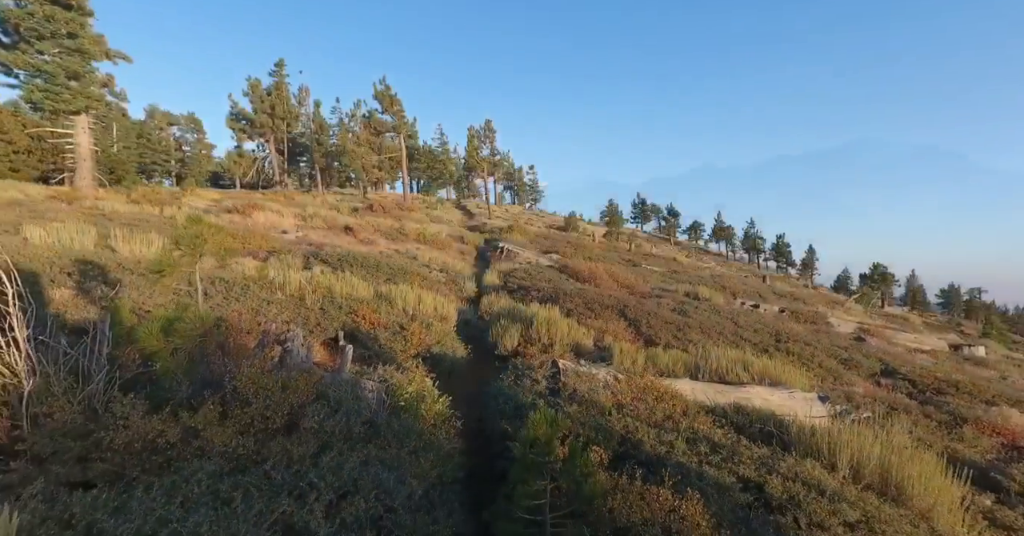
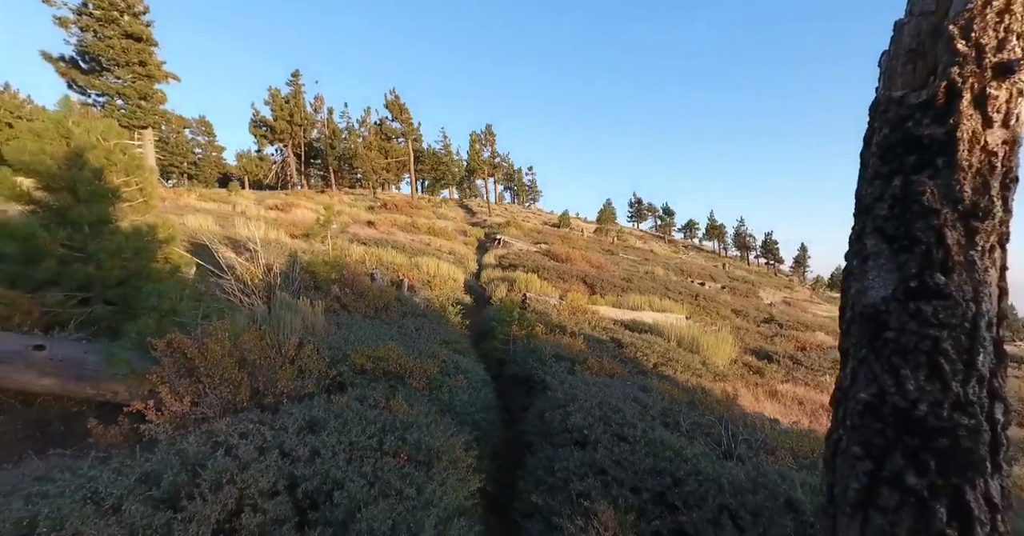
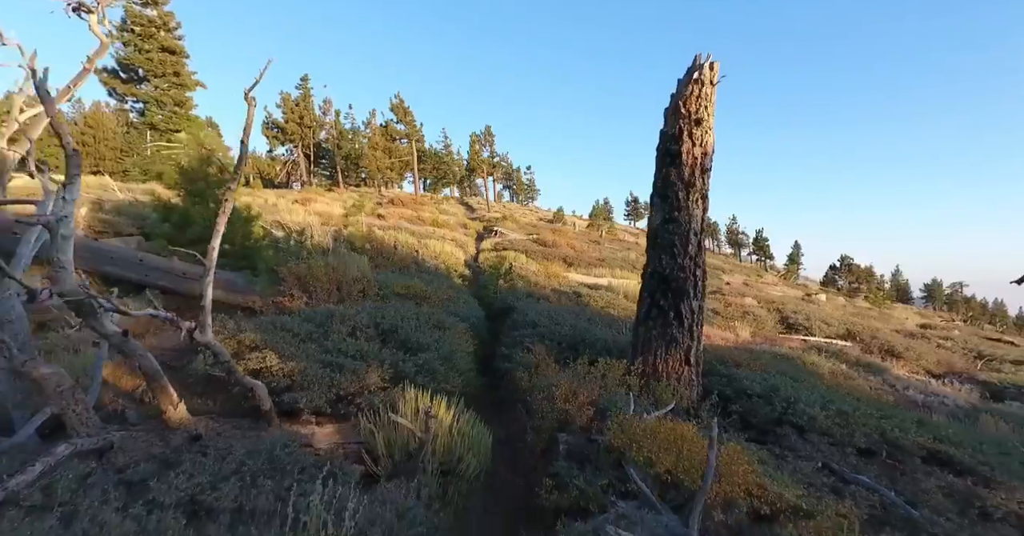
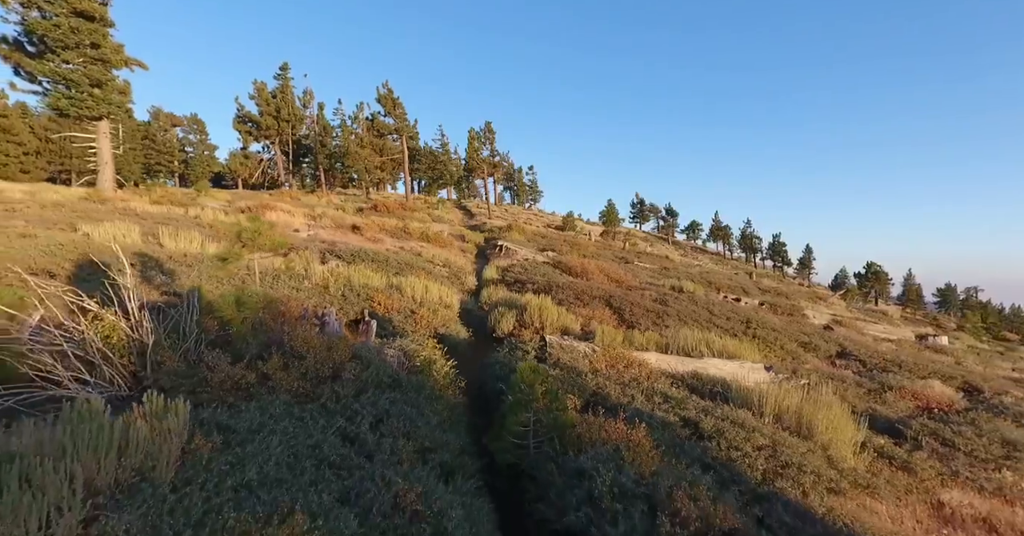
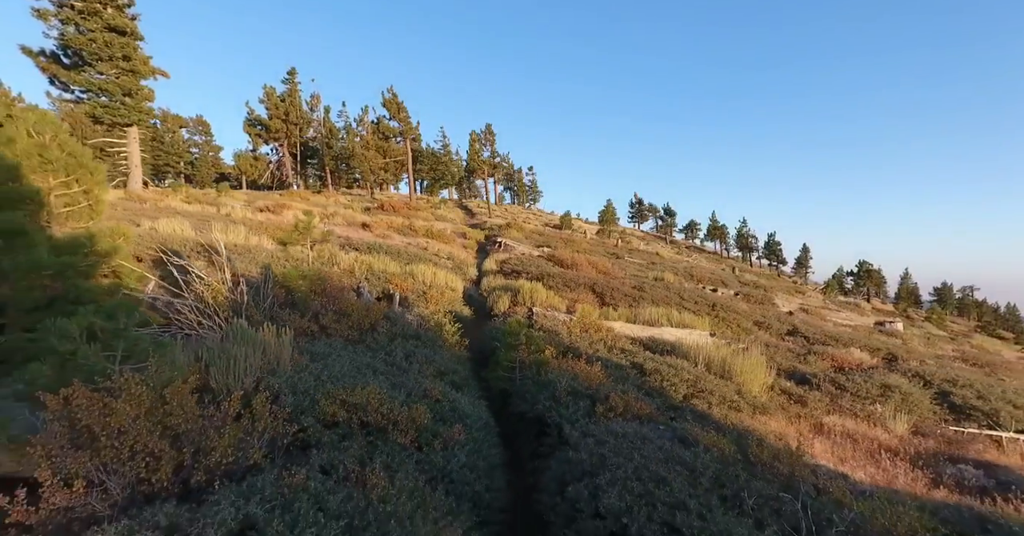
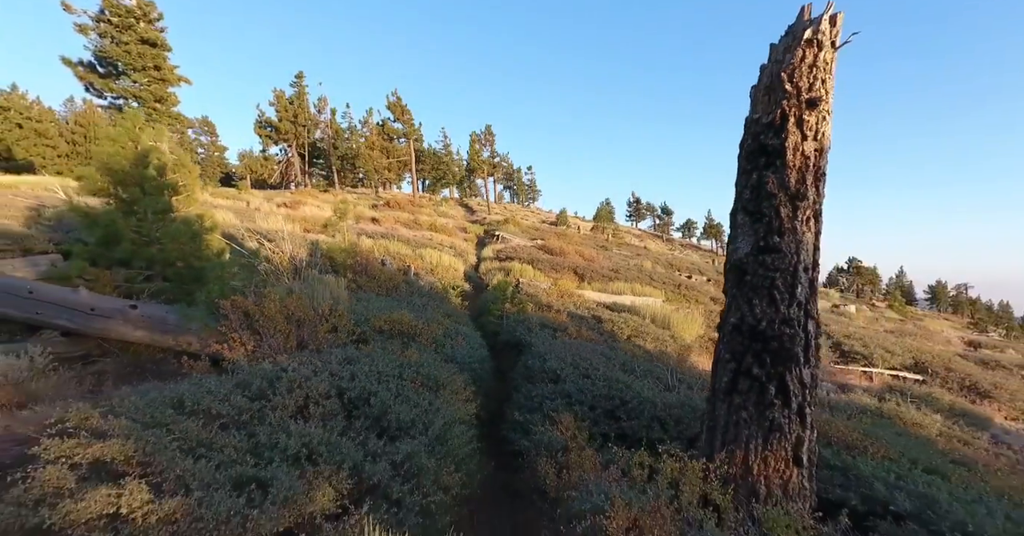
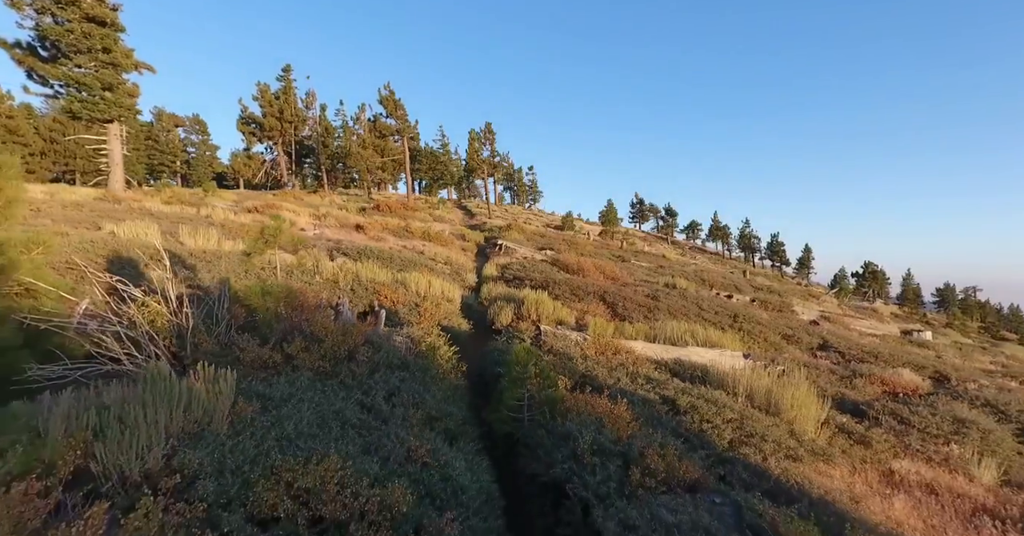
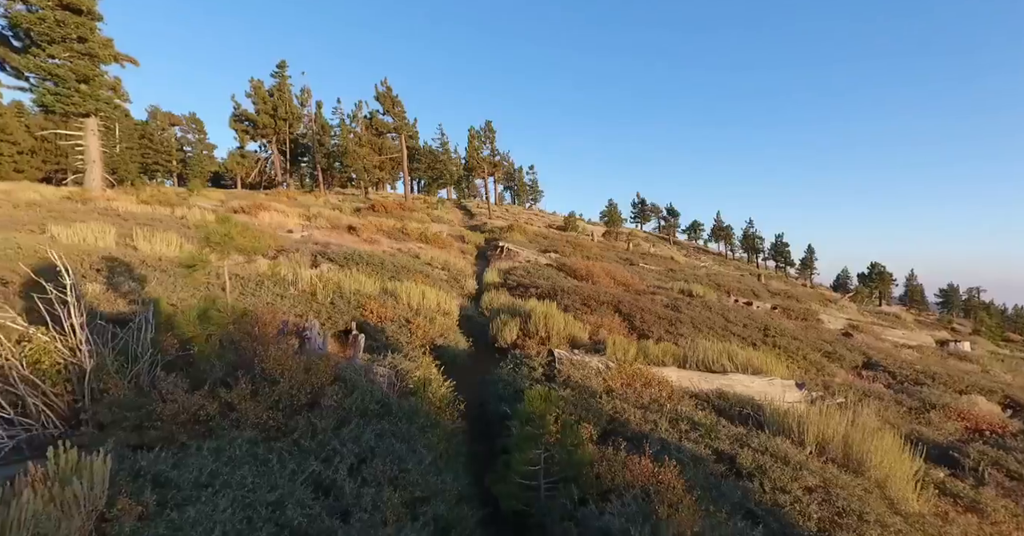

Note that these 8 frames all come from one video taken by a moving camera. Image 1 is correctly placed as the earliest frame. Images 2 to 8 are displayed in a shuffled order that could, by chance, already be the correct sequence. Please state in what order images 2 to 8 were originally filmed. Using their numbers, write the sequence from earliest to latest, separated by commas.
8, 4, 7, 5, 2, 6, 3
